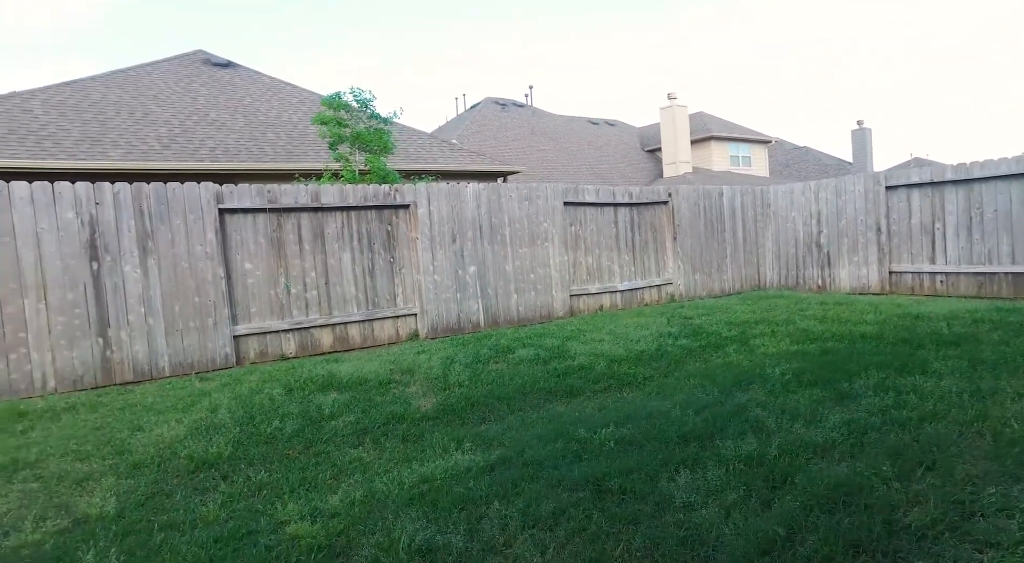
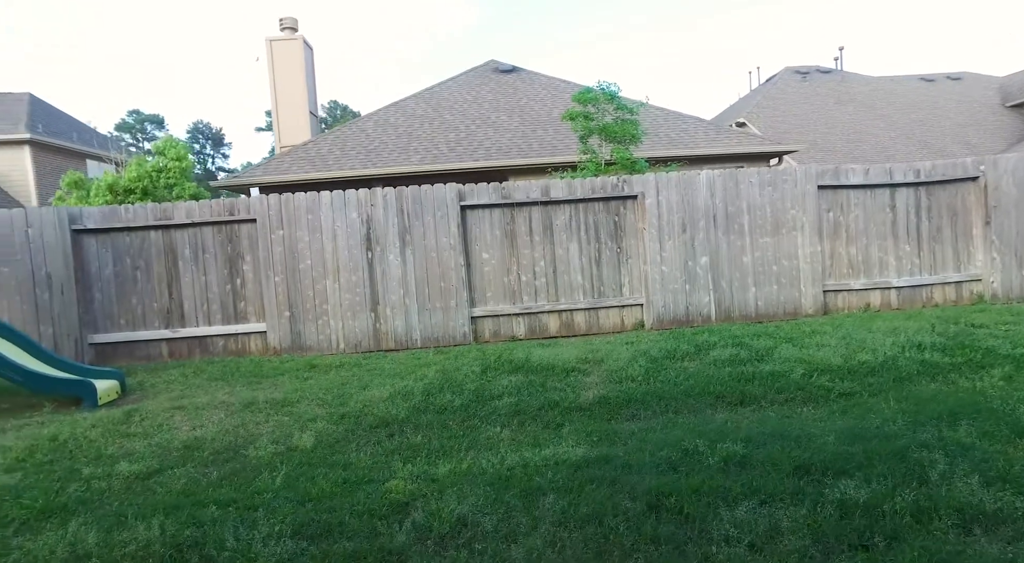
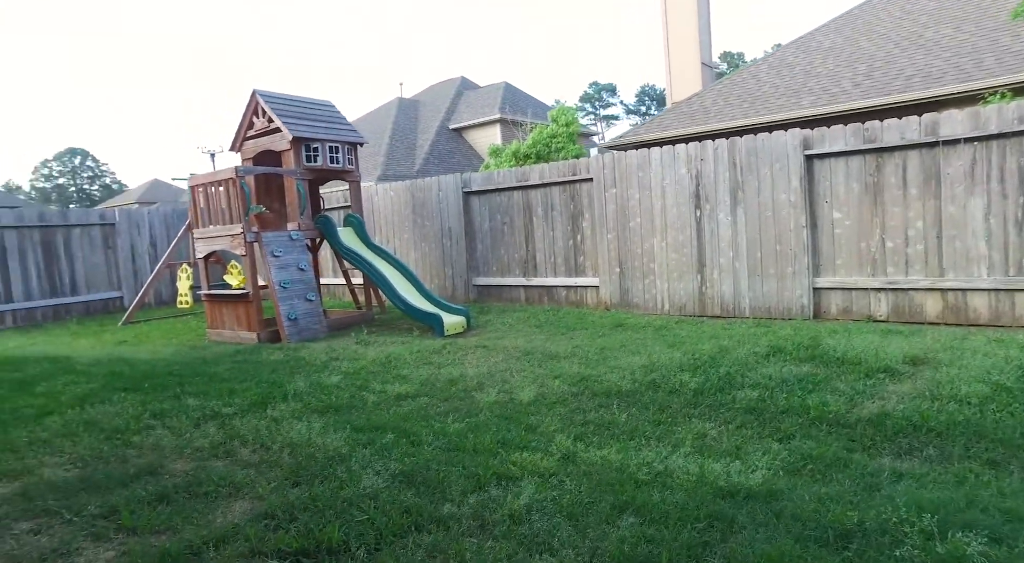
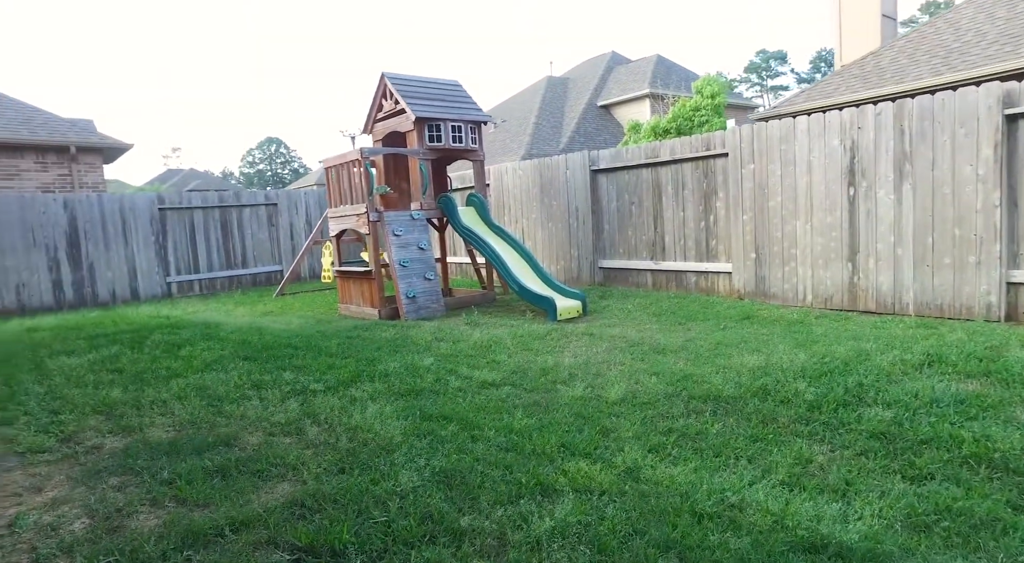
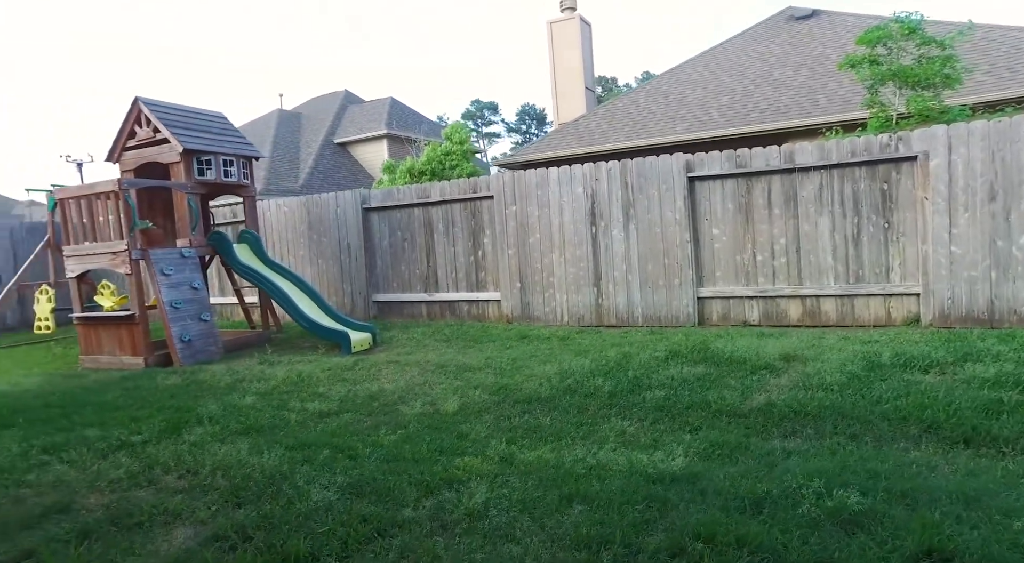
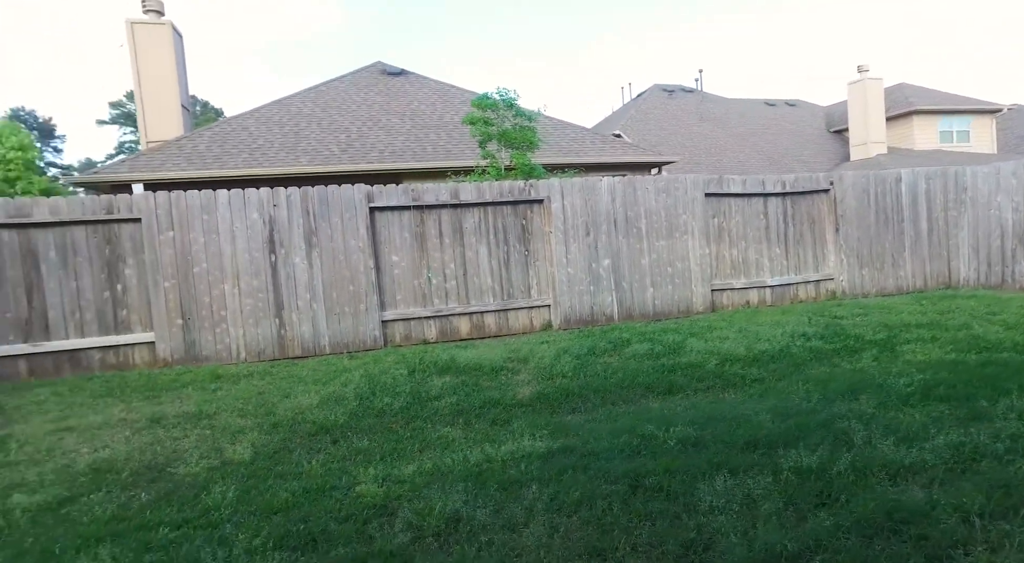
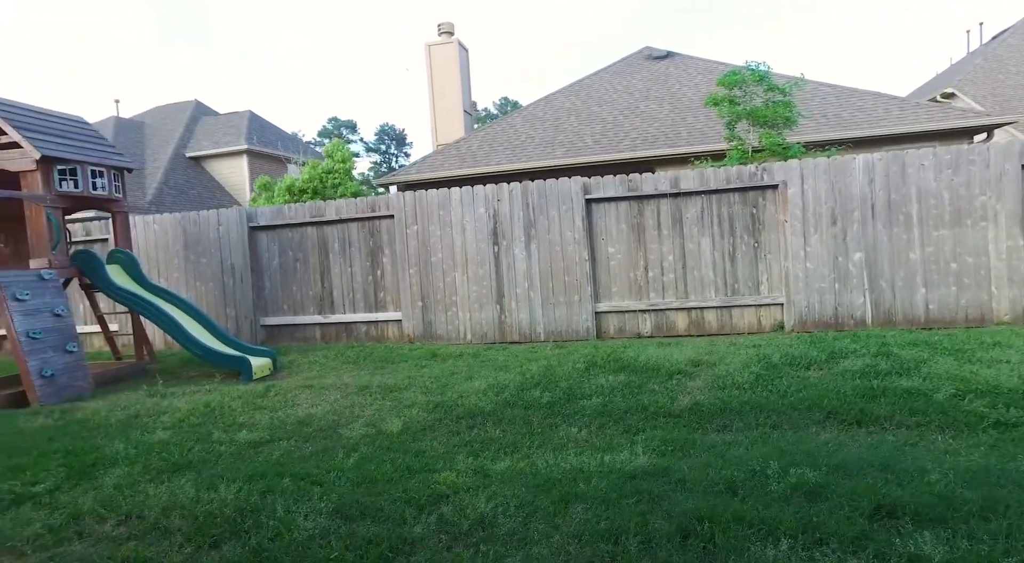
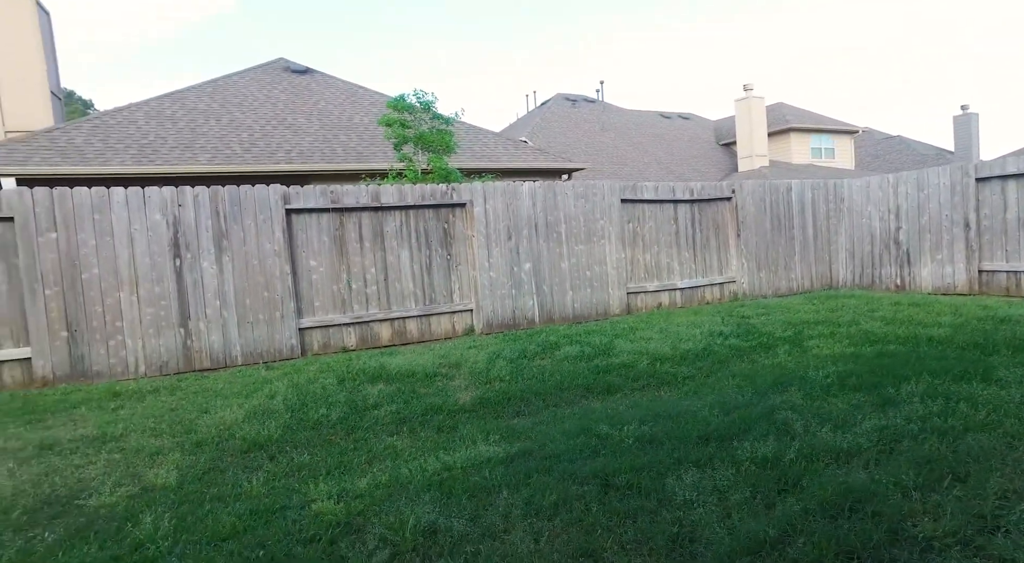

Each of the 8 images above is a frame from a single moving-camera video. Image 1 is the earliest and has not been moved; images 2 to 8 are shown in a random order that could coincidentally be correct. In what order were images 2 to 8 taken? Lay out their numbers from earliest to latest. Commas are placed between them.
8, 6, 2, 7, 5, 3, 4
